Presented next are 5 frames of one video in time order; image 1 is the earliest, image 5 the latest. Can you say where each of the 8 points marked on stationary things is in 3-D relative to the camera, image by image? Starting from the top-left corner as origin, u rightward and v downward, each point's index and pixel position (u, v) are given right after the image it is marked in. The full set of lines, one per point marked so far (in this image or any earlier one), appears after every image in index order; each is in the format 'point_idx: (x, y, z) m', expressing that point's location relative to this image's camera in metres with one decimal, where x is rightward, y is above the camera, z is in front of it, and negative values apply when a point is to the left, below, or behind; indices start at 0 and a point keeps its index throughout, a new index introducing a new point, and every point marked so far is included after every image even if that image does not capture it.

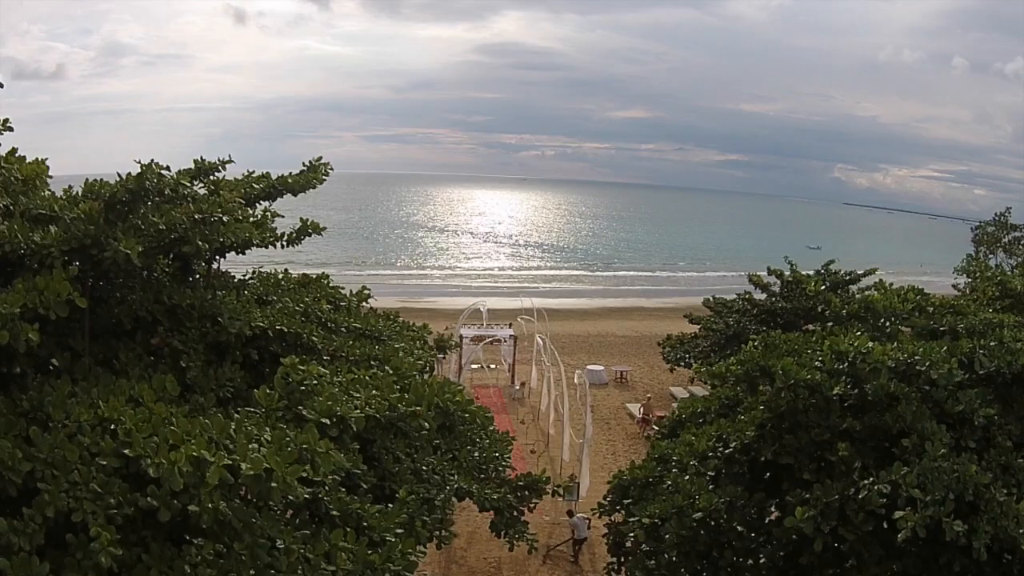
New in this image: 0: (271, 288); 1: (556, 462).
0: (-3.0, 0.0, +8.9) m
1: (+0.9, -3.6, +14.7) m
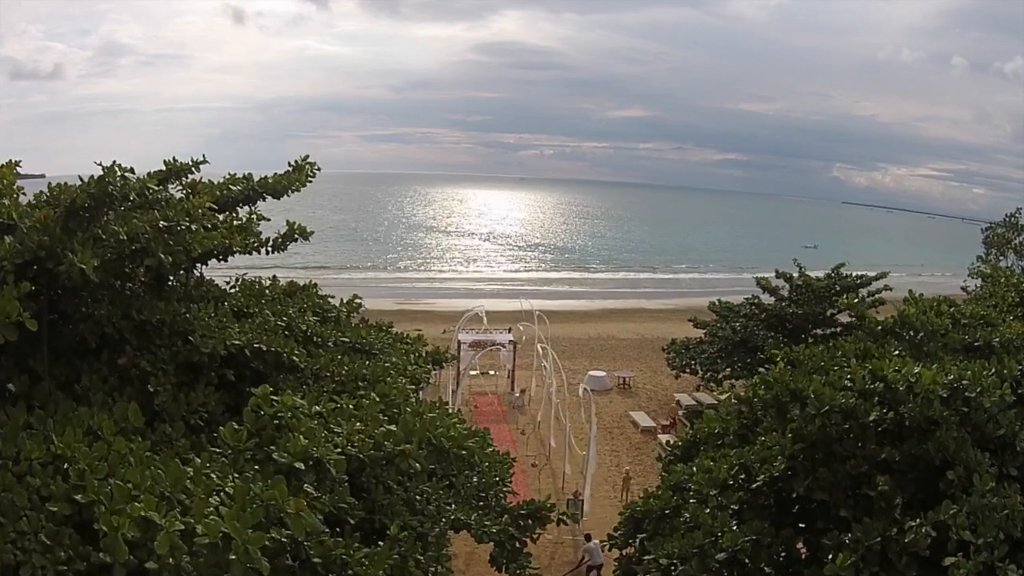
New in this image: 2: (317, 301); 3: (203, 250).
0: (-2.9, -0.1, +8.3) m
1: (+0.9, -3.7, +14.1) m
2: (-2.4, -0.1, +8.8) m
3: (-2.5, +0.3, +5.8) m
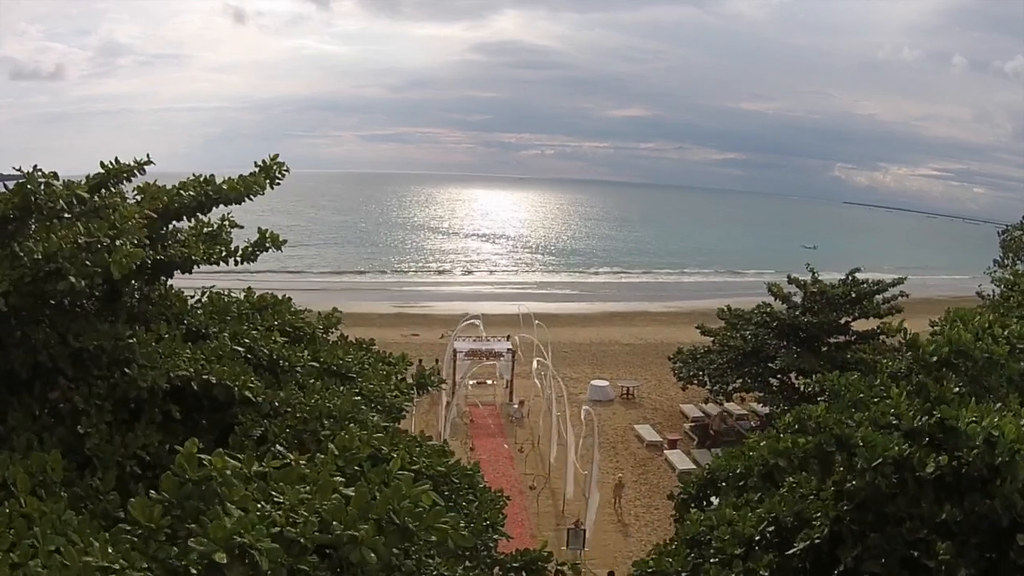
0: (-3.0, -0.3, +7.4) m
1: (+0.8, -3.8, +13.2) m
2: (-2.4, -0.3, +8.0) m
3: (-2.5, +0.1, +4.9) m
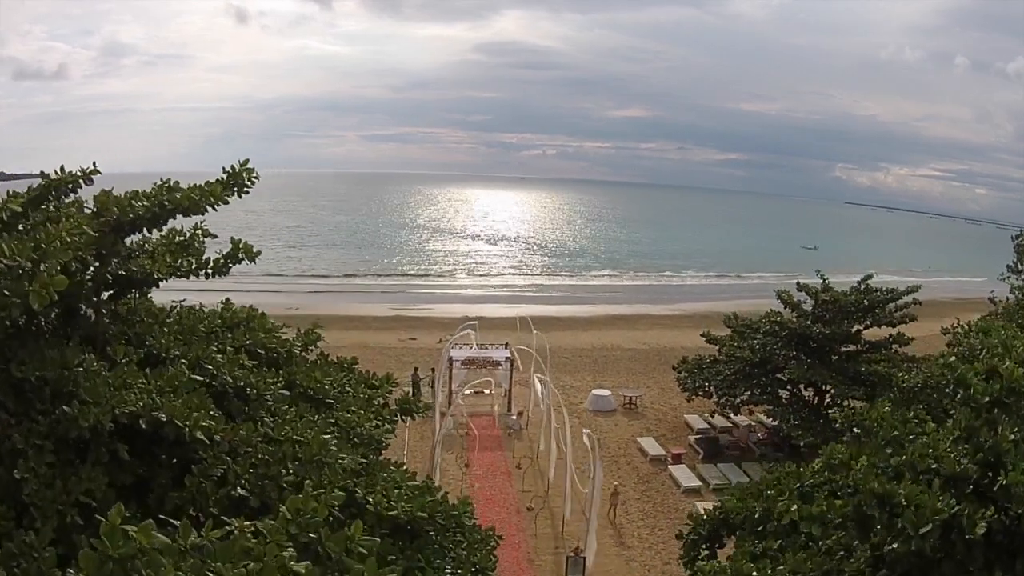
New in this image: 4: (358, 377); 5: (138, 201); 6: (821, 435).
0: (-3.1, -0.4, +6.8) m
1: (+0.8, -4.0, +12.6) m
2: (-2.5, -0.5, +7.3) m
3: (-2.6, 0.0, +4.3) m
4: (-1.6, -0.9, +7.5) m
5: (-3.0, +0.7, +5.8) m
6: (+6.1, -2.9, +14.3) m
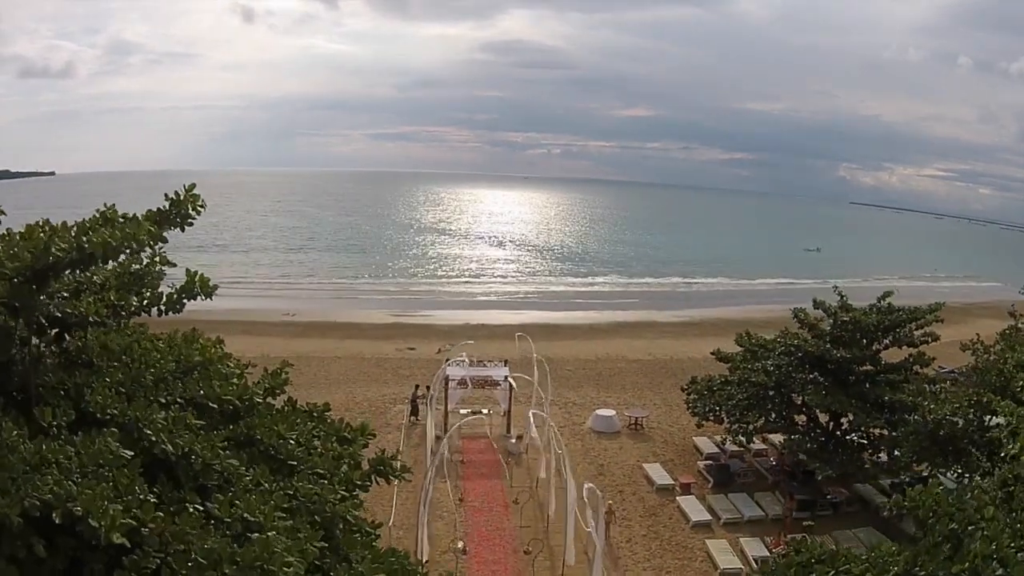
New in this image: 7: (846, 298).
0: (-3.1, -0.8, +5.9) m
1: (+0.7, -4.4, +11.7) m
2: (-2.6, -0.8, +6.4) m
3: (-2.7, -0.4, +3.4) m
4: (-1.7, -1.3, +6.7) m
5: (-3.0, +0.3, +4.9) m
6: (+6.1, -3.3, +13.4) m
7: (+7.2, -0.2, +15.5) m
